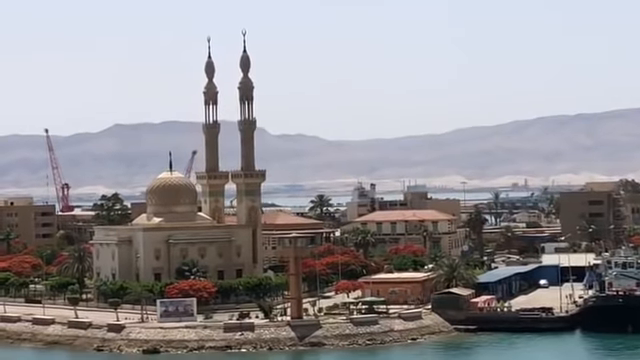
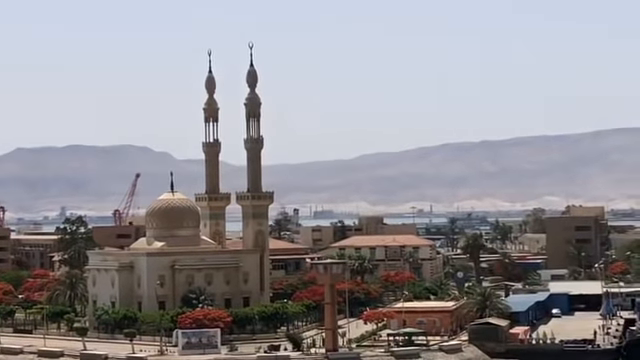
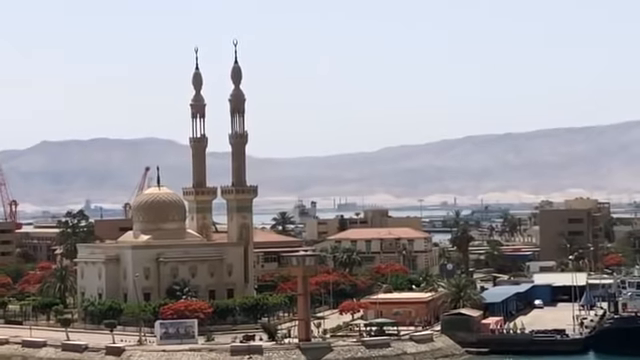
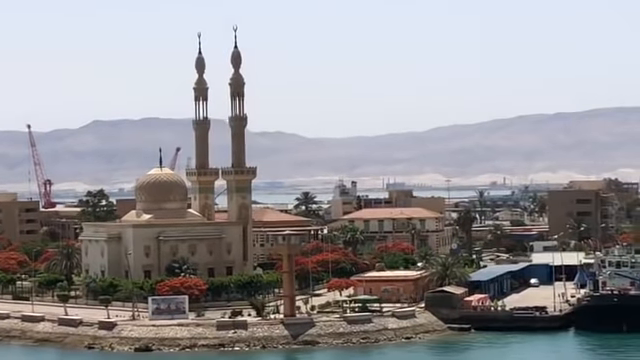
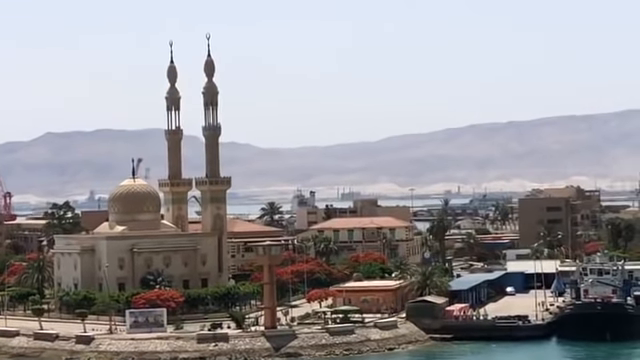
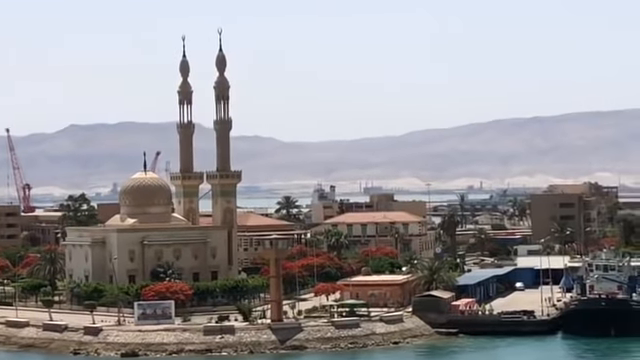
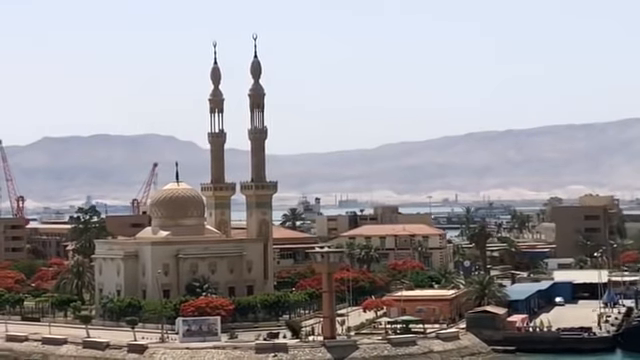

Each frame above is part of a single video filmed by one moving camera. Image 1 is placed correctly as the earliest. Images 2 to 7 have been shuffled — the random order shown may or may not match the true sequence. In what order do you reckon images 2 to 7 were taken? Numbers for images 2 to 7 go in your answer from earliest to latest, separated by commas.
4, 6, 5, 3, 7, 2
